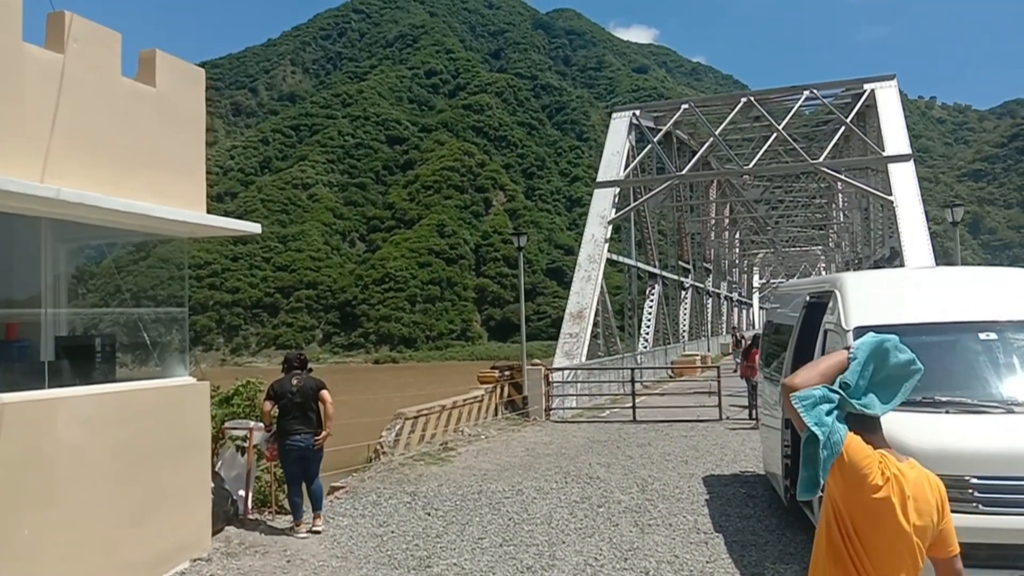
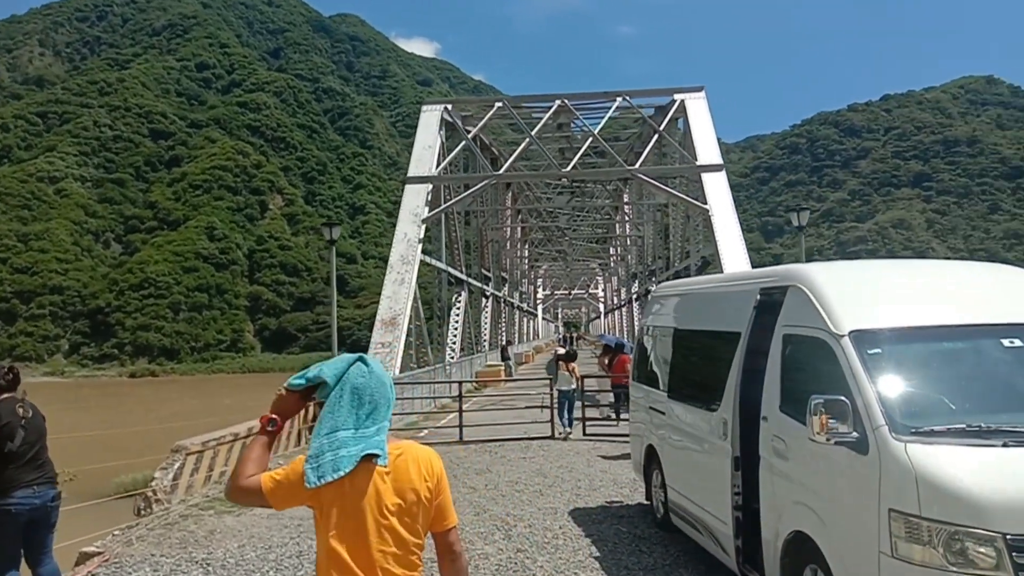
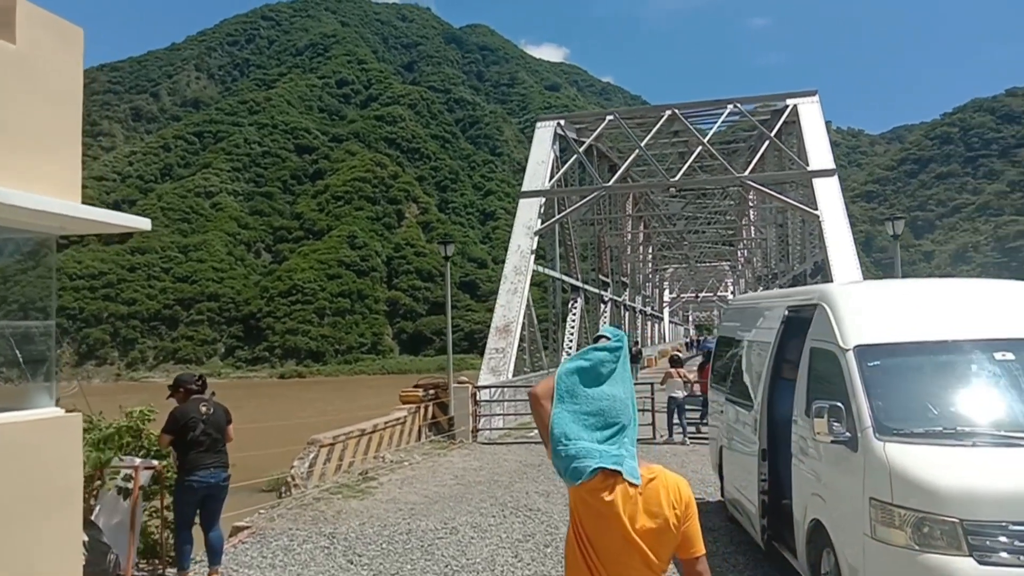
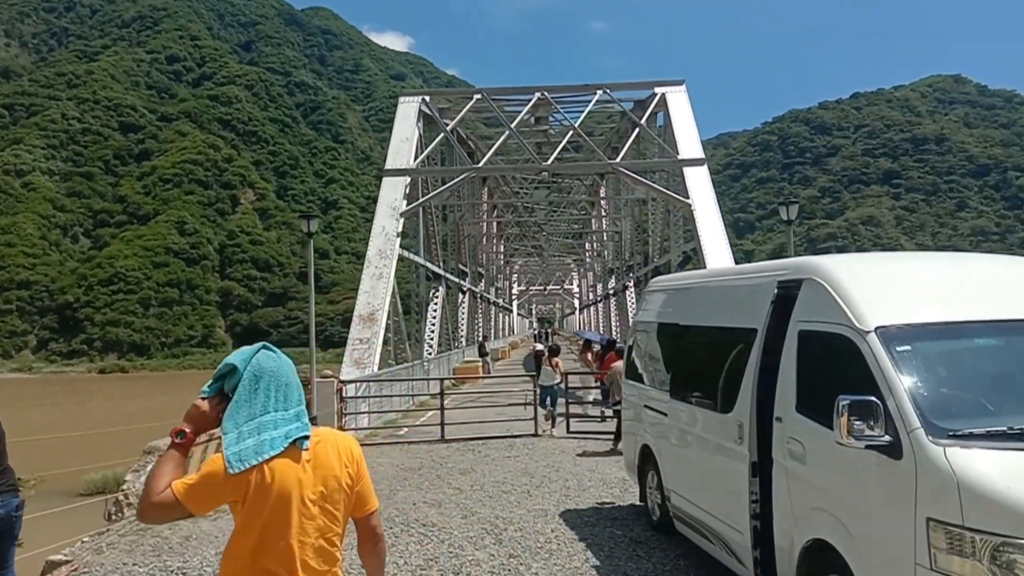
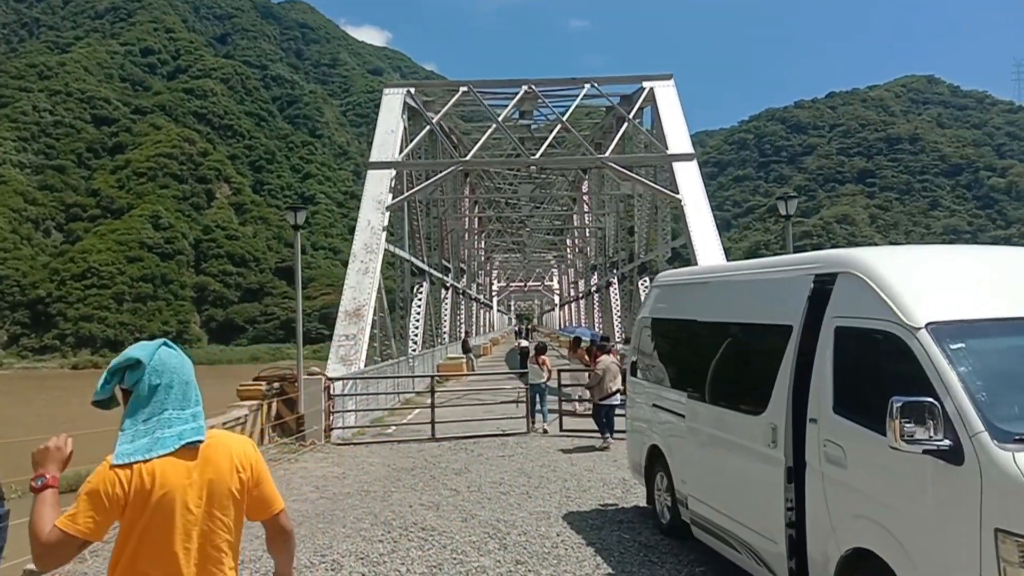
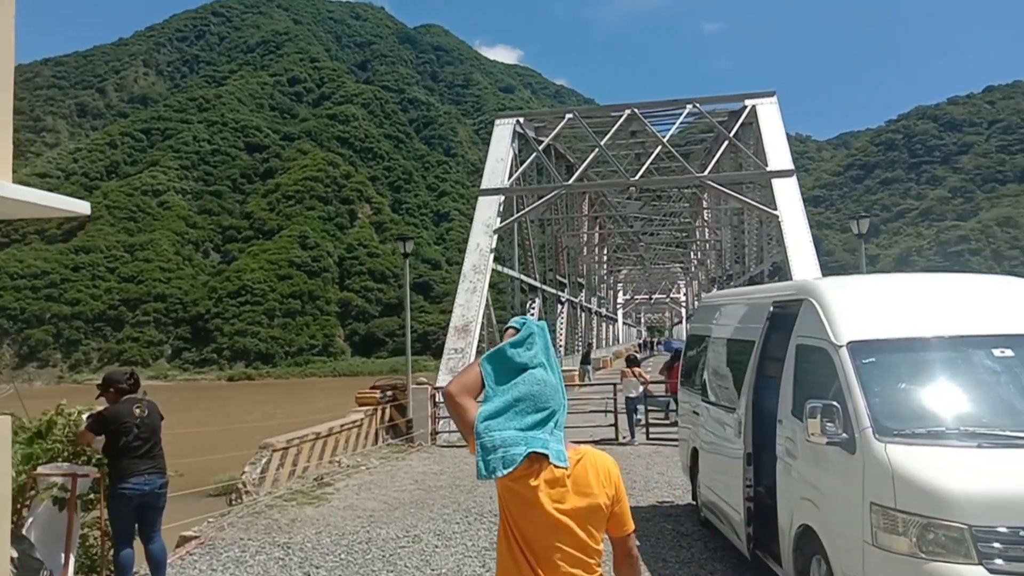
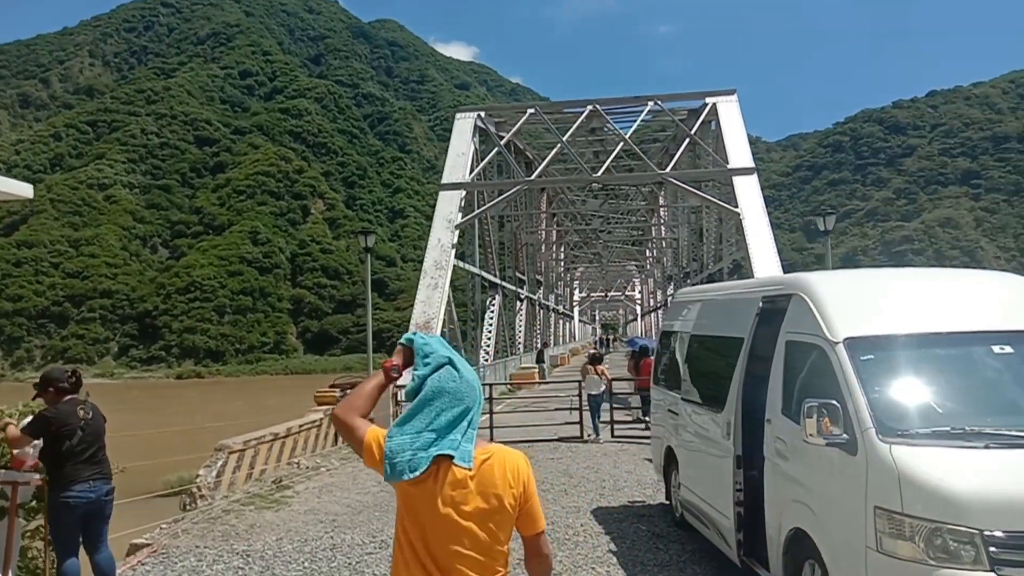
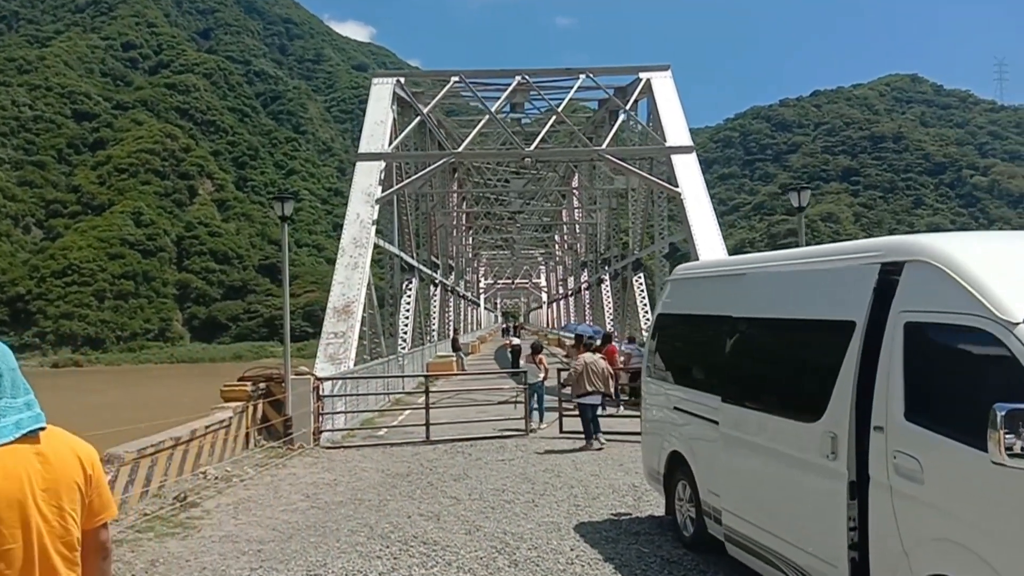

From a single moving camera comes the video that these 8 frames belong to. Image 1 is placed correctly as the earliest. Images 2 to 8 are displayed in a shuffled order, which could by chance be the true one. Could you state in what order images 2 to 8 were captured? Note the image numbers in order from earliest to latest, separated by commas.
3, 6, 7, 2, 4, 5, 8
